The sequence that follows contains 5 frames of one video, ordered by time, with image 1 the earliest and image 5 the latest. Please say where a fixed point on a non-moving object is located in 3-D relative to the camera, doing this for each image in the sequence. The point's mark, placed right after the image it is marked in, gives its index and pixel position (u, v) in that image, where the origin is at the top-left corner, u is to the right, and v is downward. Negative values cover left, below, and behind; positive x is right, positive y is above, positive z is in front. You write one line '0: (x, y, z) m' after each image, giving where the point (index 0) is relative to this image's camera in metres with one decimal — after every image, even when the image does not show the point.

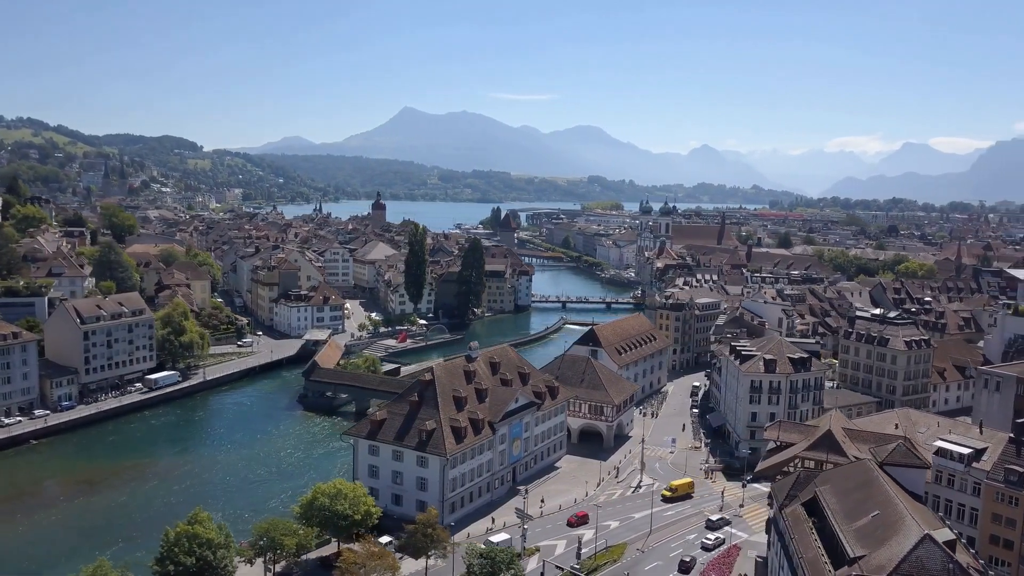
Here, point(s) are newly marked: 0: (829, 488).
0: (+6.9, -4.4, +17.6) m
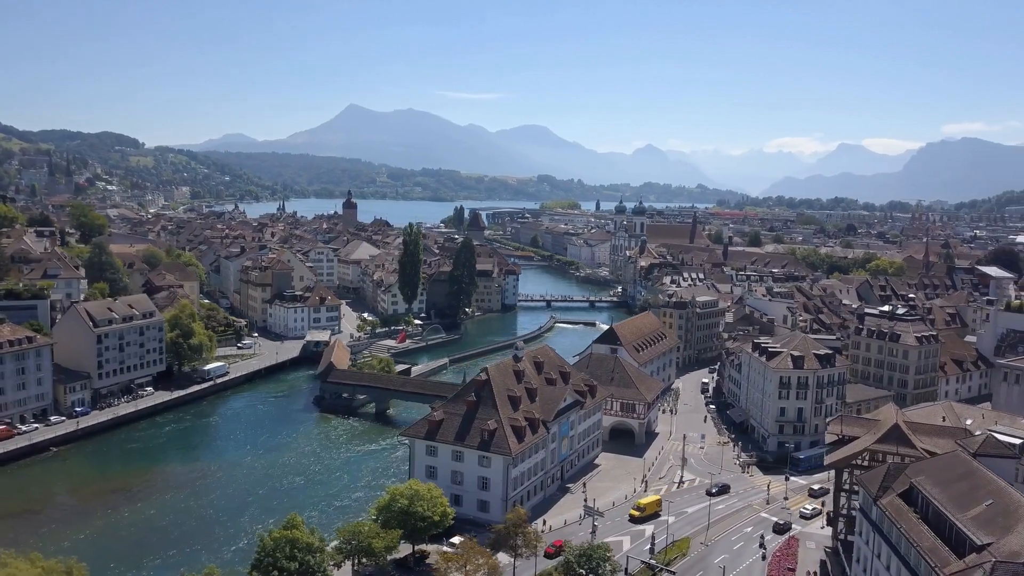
0: (+9.5, -4.3, +18.3) m
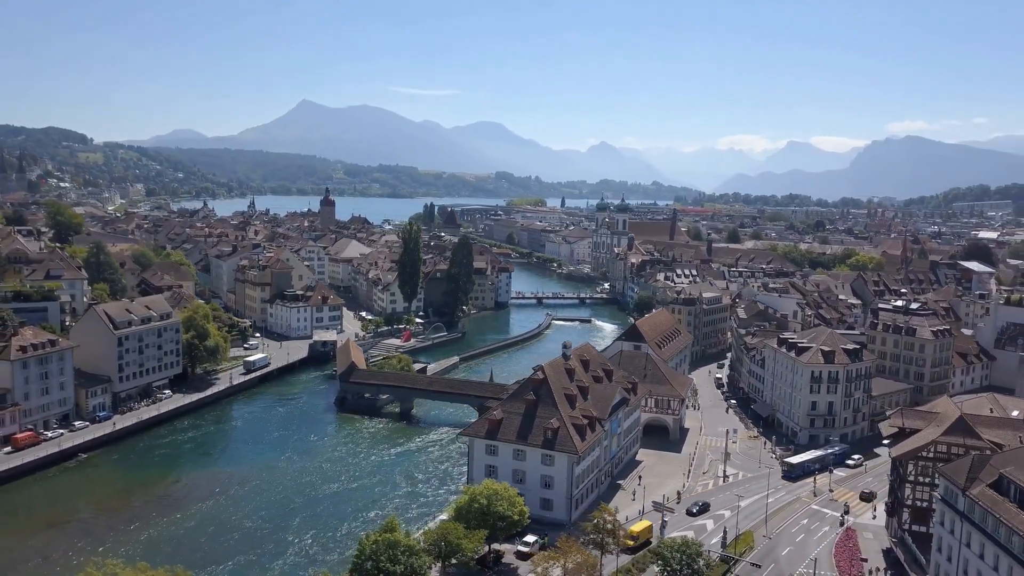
0: (+11.9, -4.3, +18.9) m
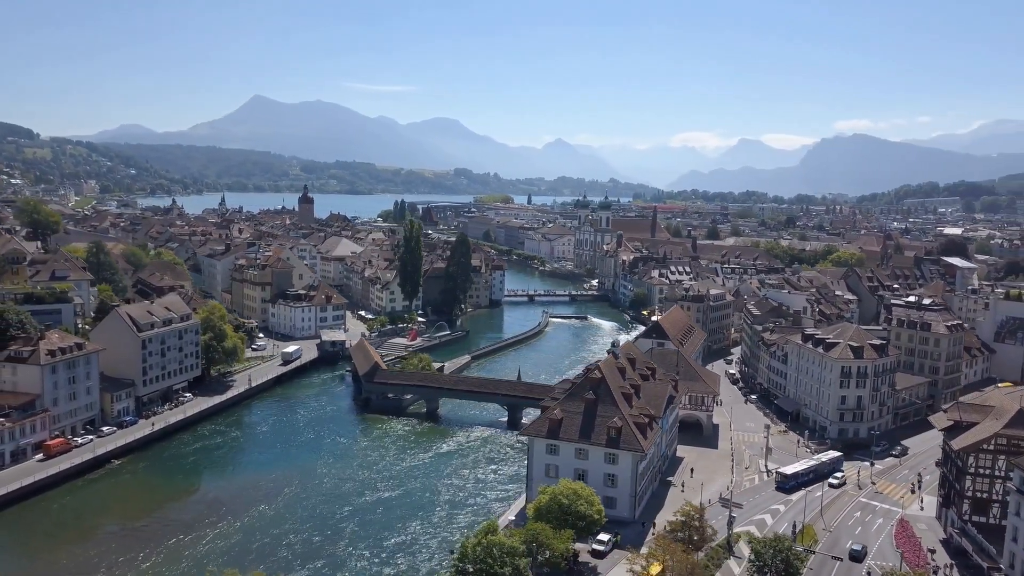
0: (+14.4, -4.2, +19.6) m
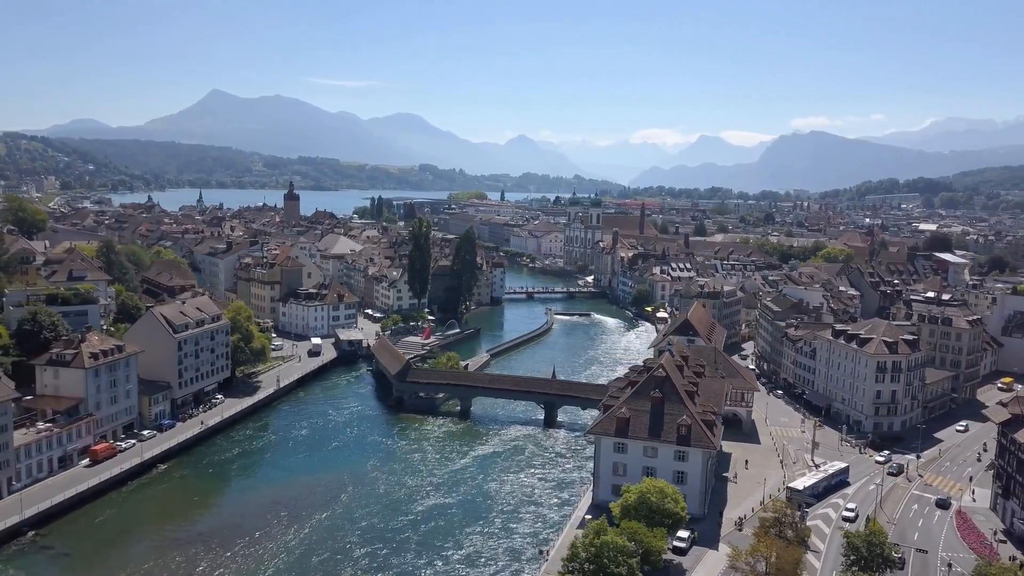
0: (+17.0, -4.1, +20.3) m
